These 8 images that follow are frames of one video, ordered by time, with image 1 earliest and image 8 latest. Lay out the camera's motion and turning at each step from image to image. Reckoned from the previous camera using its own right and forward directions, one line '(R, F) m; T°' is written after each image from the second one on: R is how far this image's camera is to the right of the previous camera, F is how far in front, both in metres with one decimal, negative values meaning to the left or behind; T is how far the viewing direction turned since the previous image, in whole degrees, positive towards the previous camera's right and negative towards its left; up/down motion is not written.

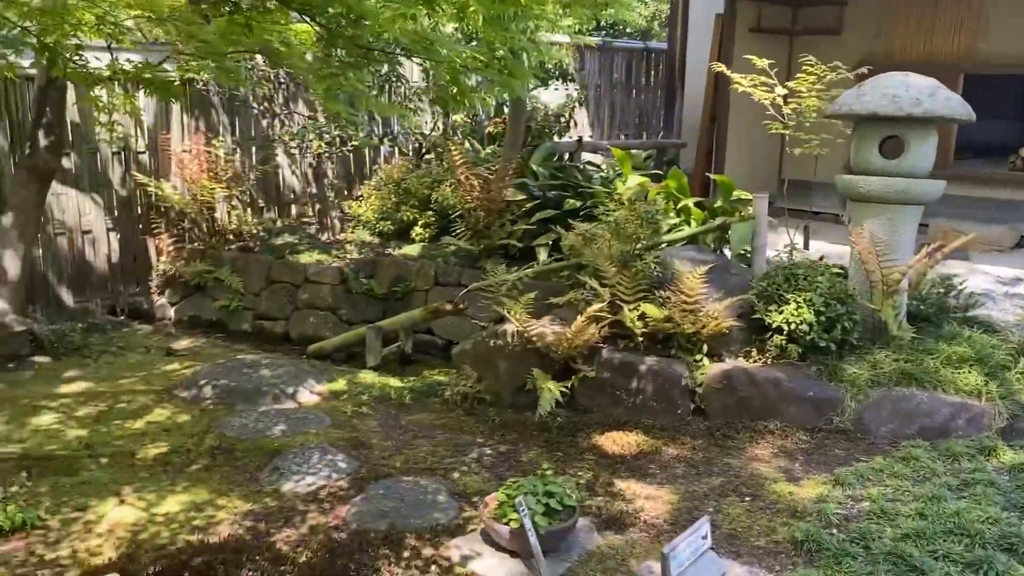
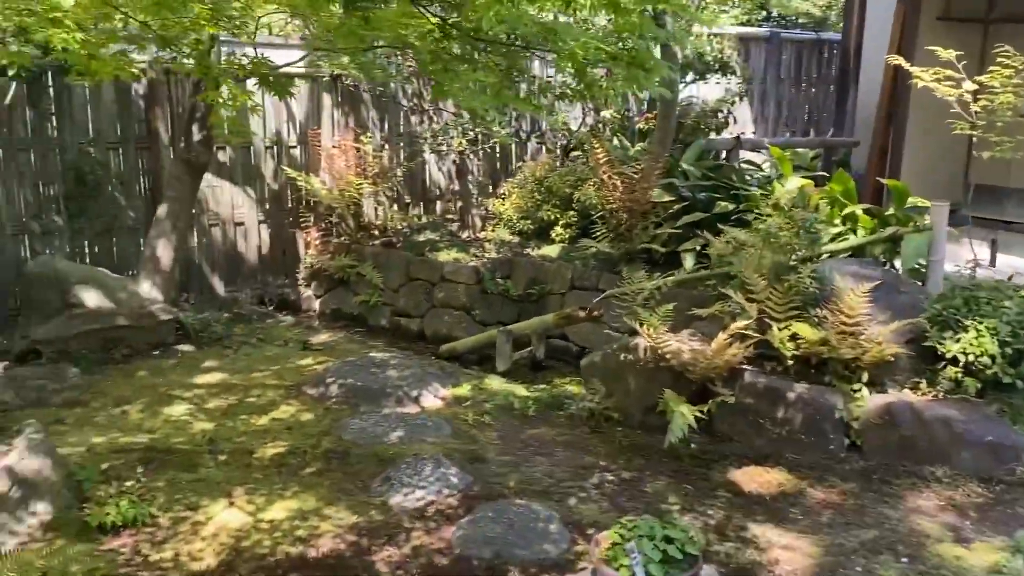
(+0.1, +0.3) m; -10°
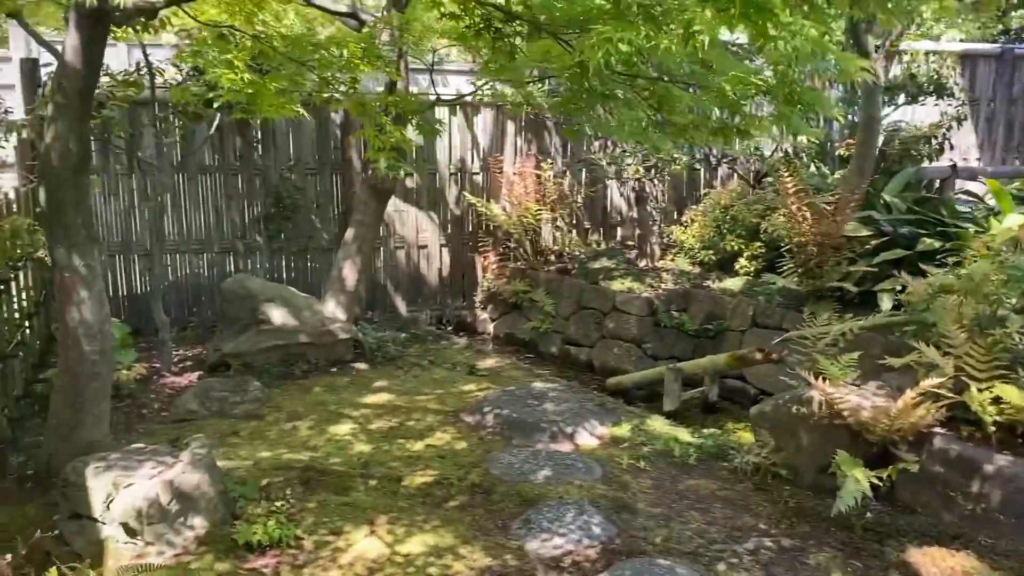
(+0.2, +0.1) m; -13°
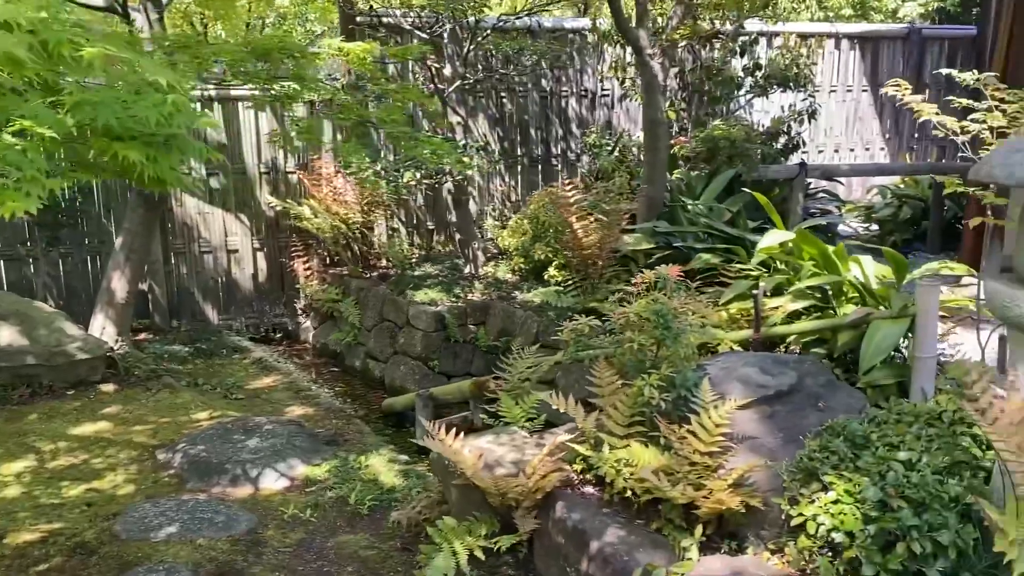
(+1.6, +0.4) m; -2°
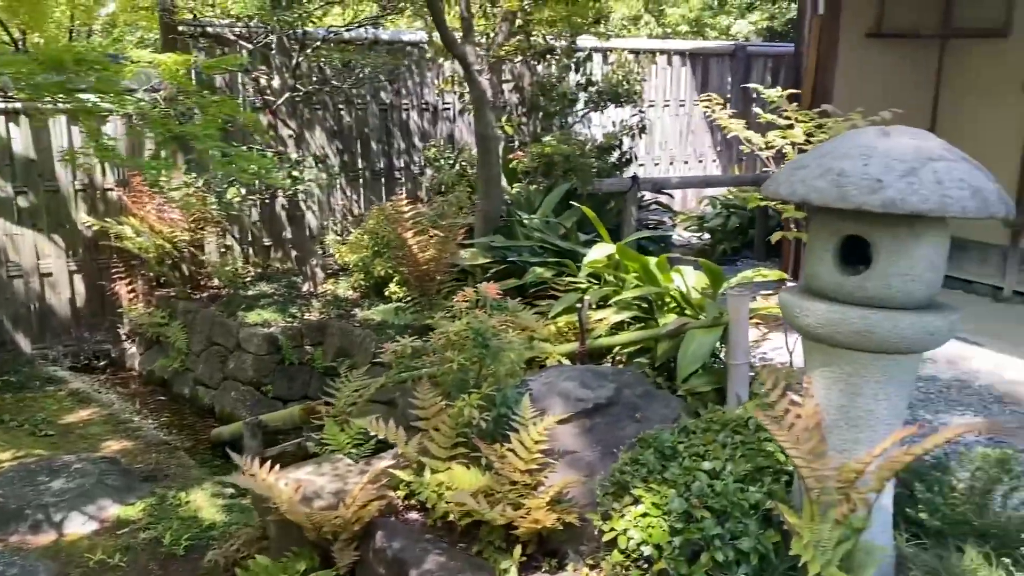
(+0.2, 0.0) m; +9°
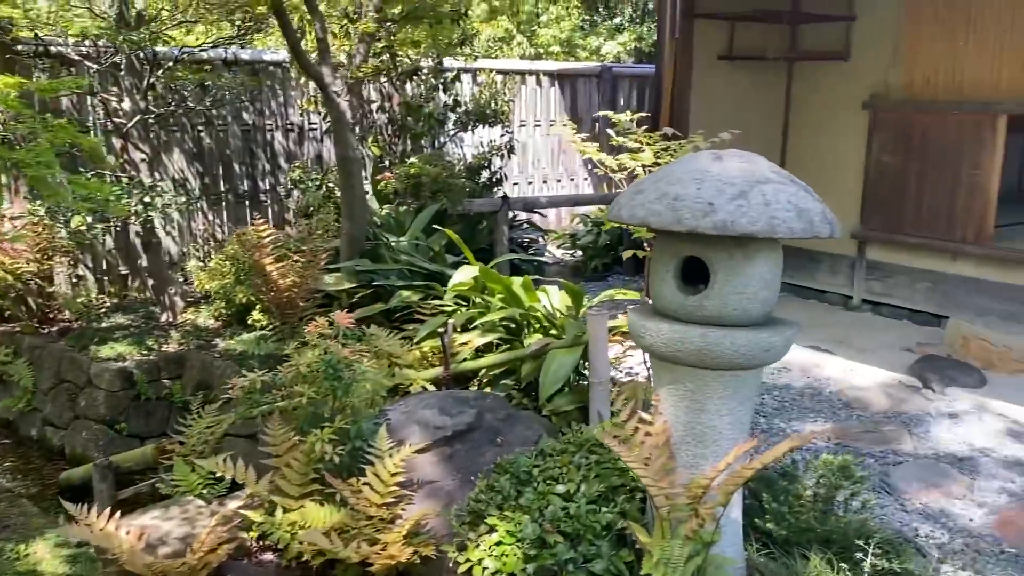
(+0.1, 0.0) m; +7°
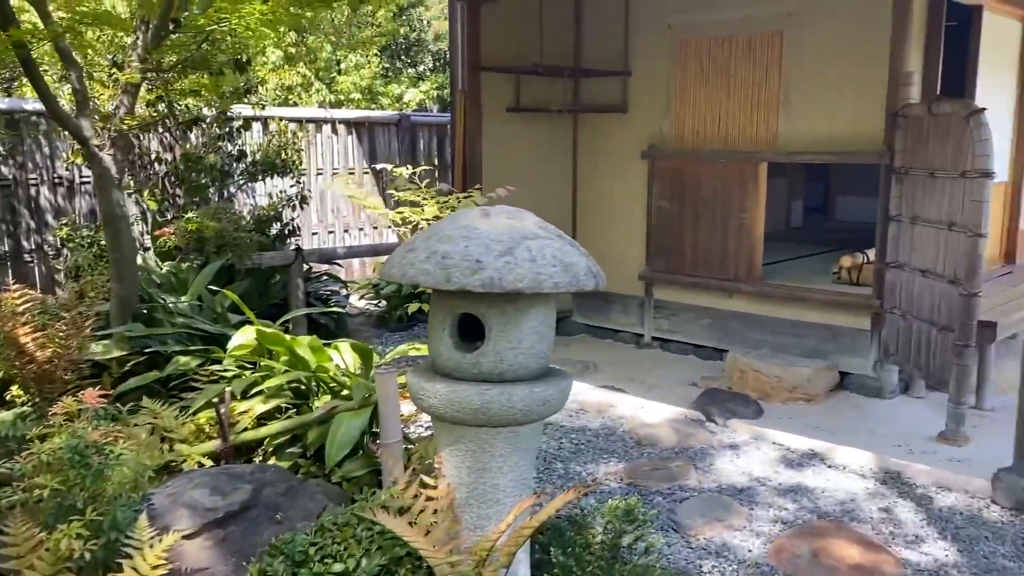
(+0.1, +0.1) m; +12°
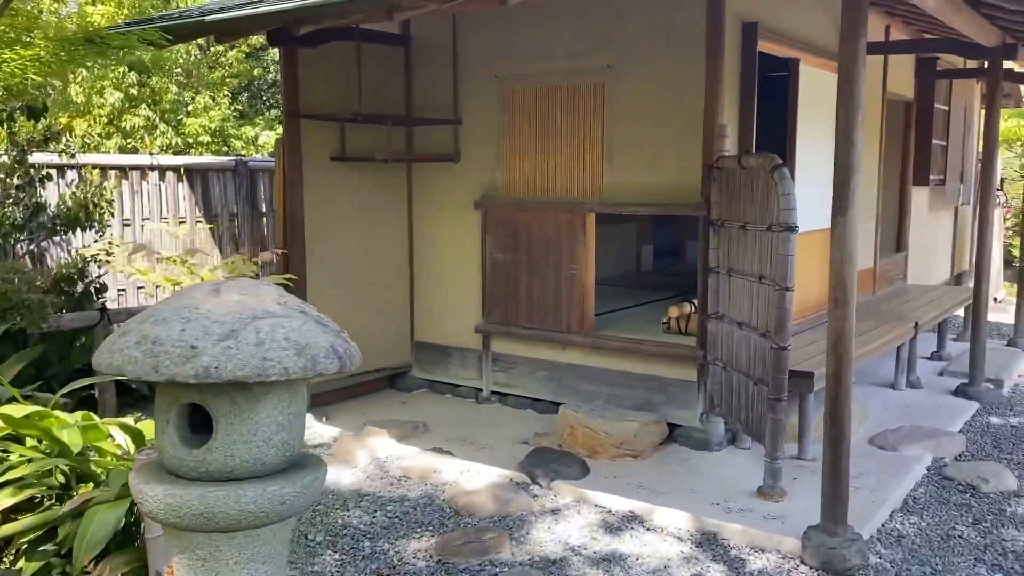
(+0.4, +0.2) m; +7°
